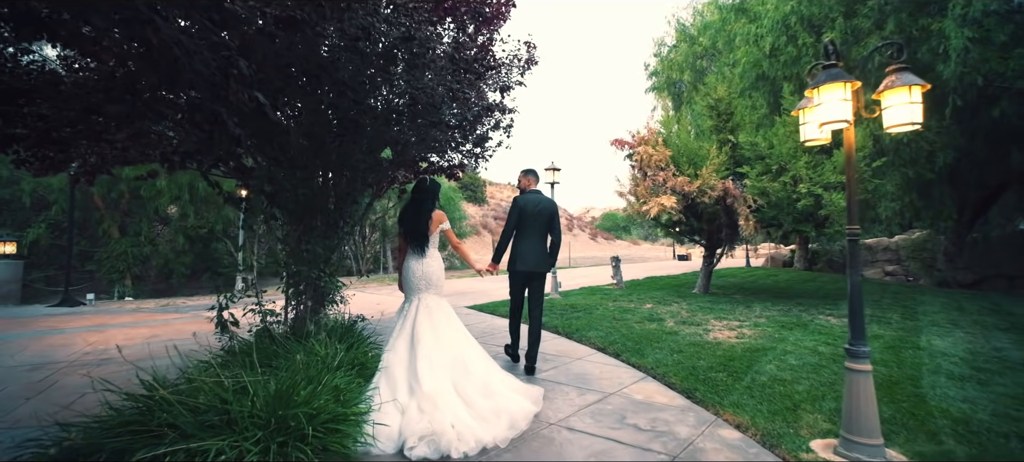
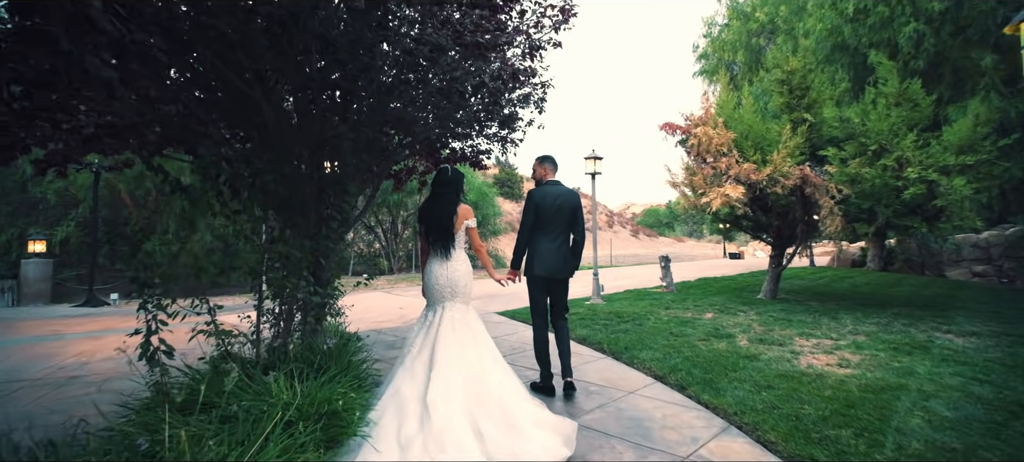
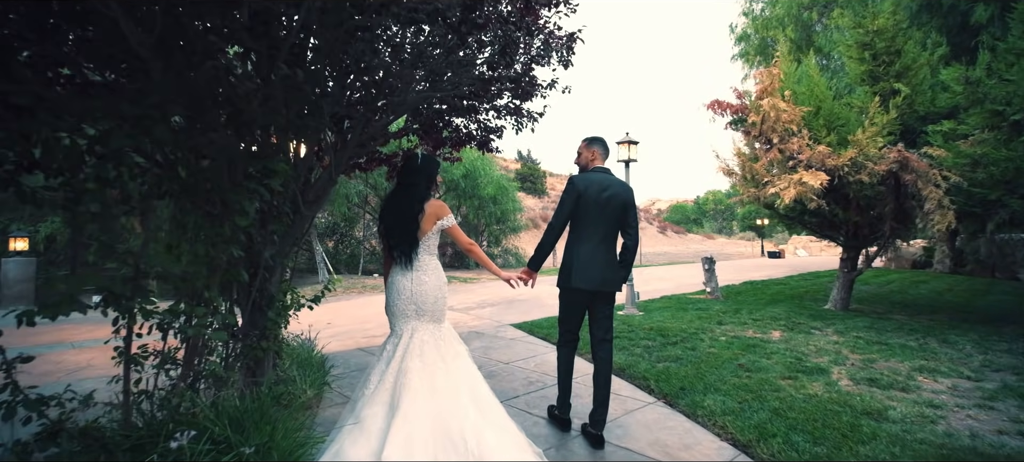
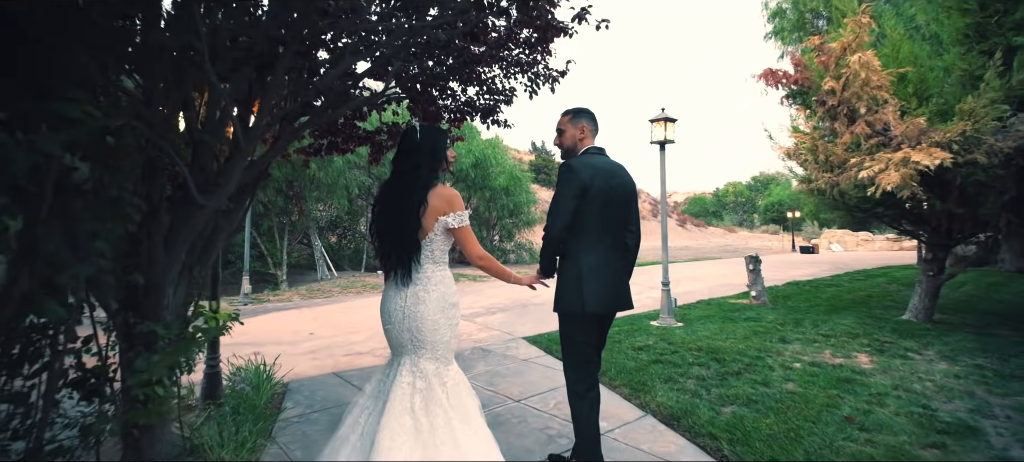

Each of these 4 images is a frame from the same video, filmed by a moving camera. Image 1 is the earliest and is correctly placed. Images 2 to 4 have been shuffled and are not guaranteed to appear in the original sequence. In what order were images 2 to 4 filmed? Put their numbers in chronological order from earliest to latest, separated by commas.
2, 3, 4
